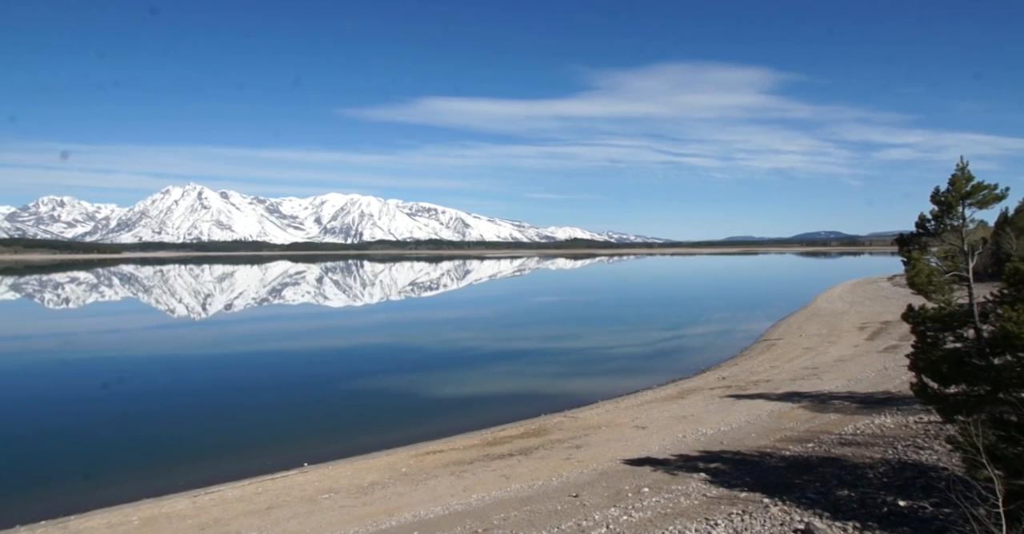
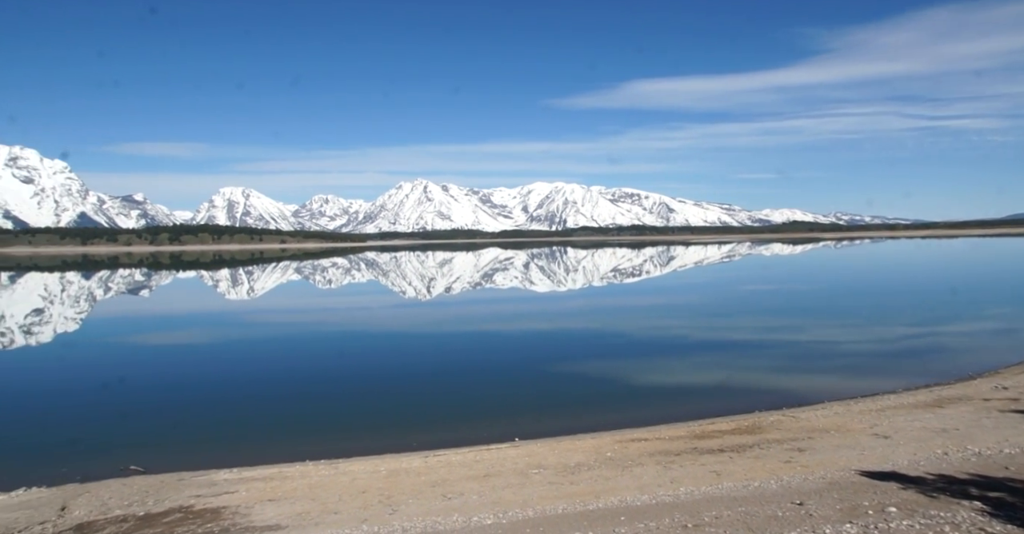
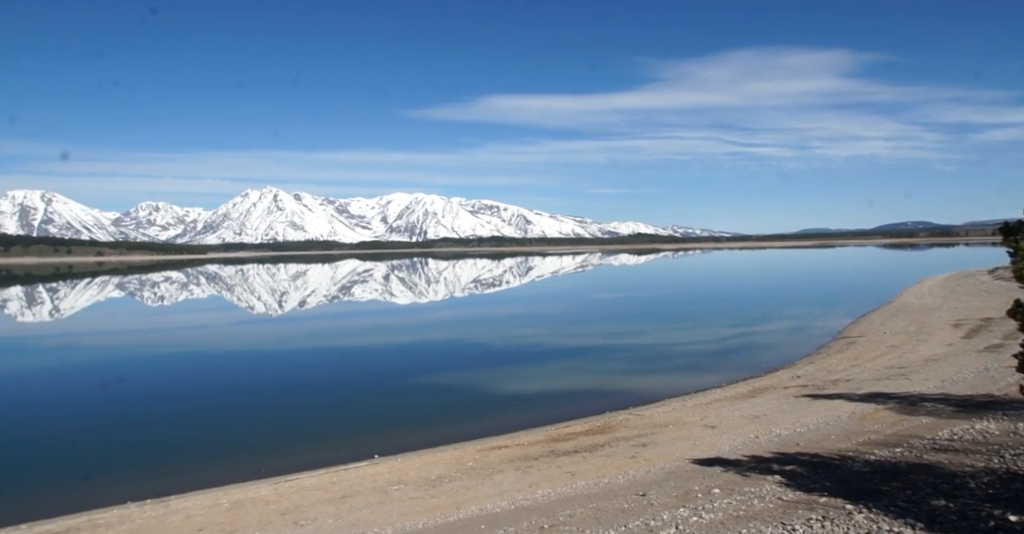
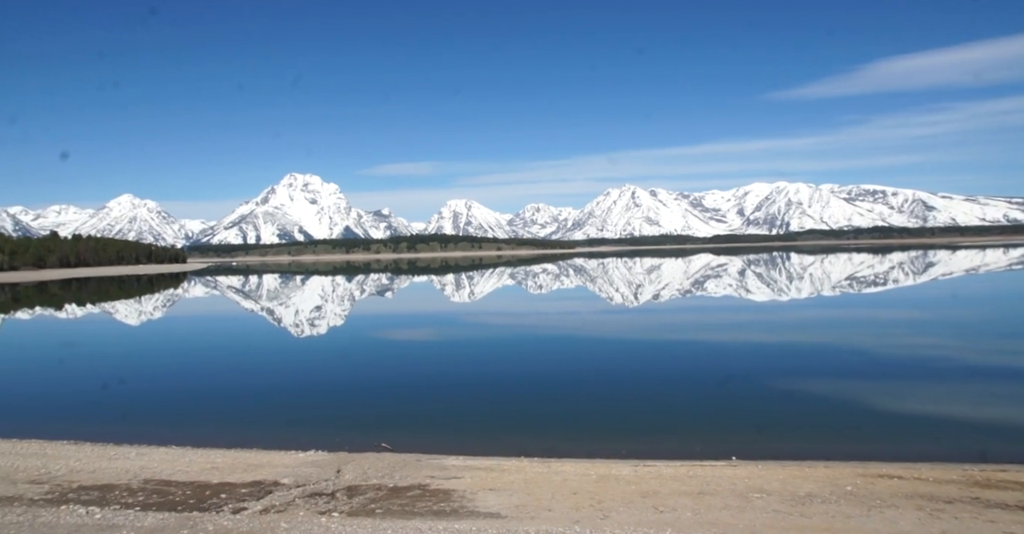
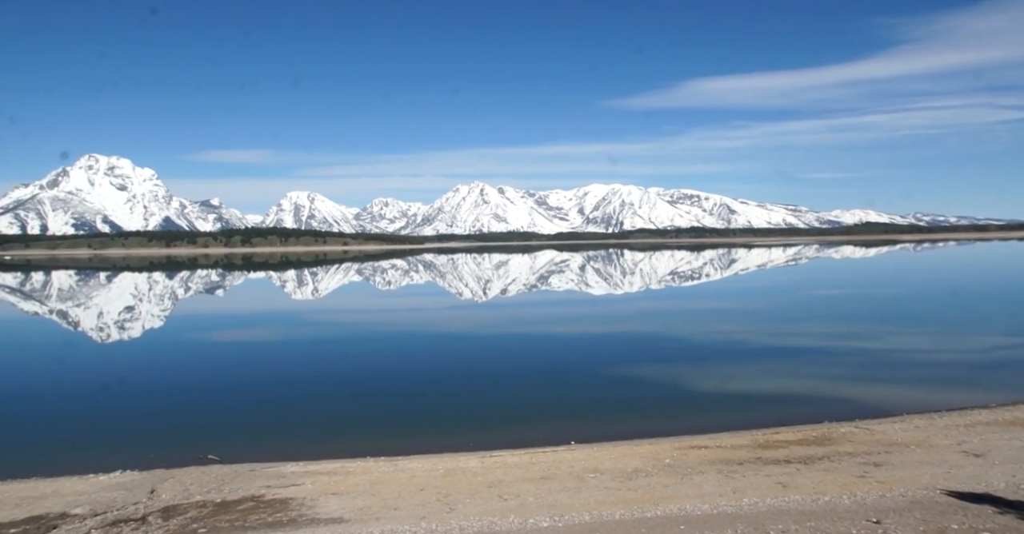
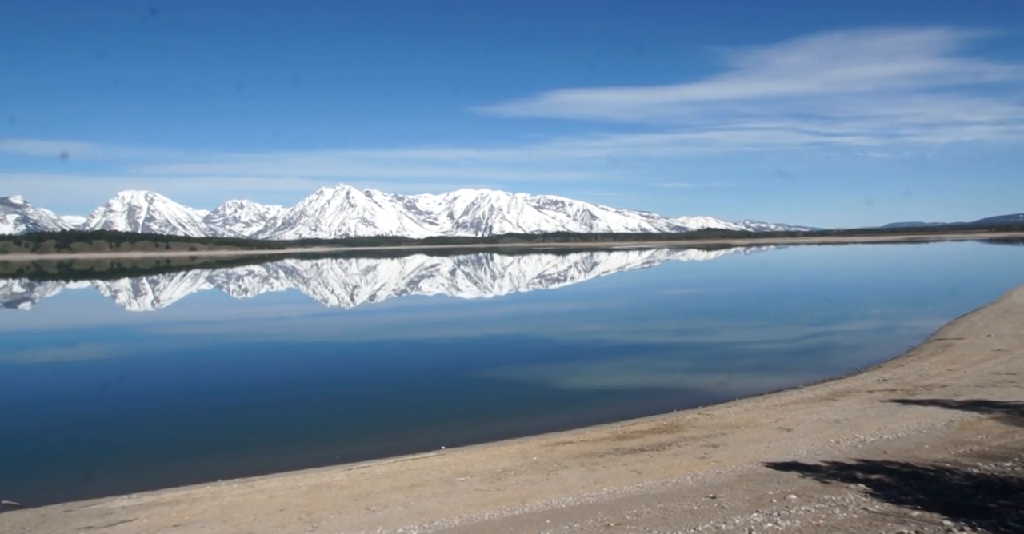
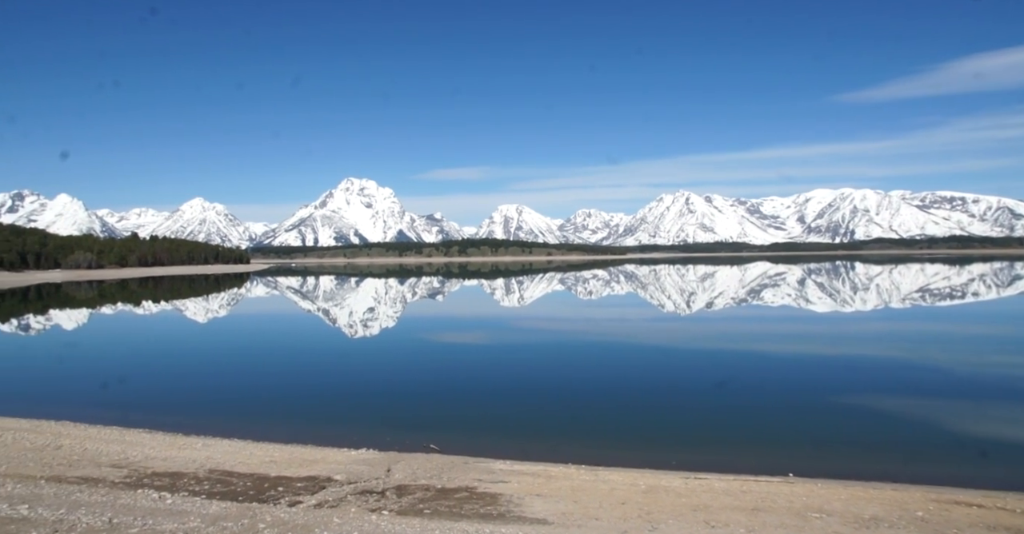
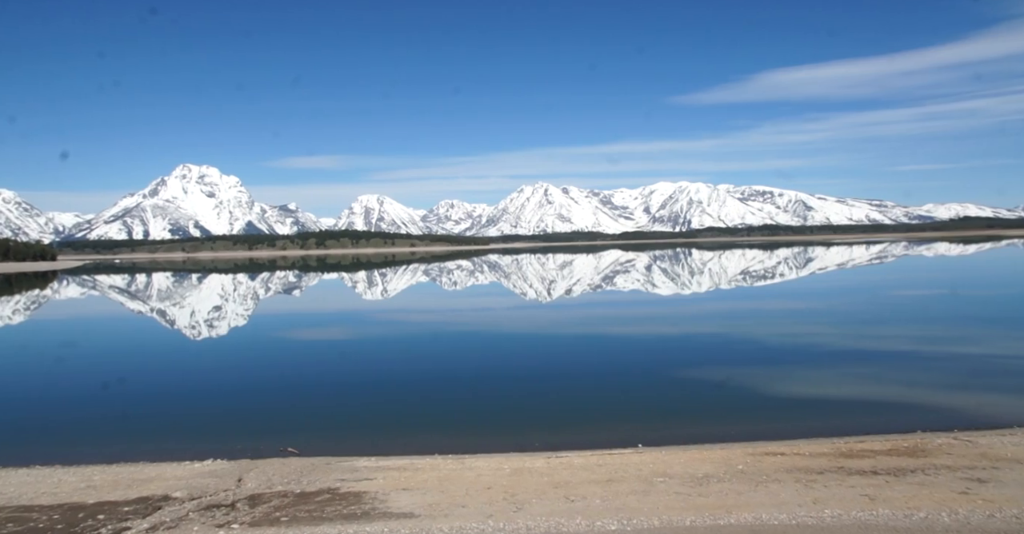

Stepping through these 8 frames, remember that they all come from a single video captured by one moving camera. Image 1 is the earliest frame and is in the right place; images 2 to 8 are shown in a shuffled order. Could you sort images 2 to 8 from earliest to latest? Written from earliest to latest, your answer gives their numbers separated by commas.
3, 6, 2, 5, 8, 4, 7
